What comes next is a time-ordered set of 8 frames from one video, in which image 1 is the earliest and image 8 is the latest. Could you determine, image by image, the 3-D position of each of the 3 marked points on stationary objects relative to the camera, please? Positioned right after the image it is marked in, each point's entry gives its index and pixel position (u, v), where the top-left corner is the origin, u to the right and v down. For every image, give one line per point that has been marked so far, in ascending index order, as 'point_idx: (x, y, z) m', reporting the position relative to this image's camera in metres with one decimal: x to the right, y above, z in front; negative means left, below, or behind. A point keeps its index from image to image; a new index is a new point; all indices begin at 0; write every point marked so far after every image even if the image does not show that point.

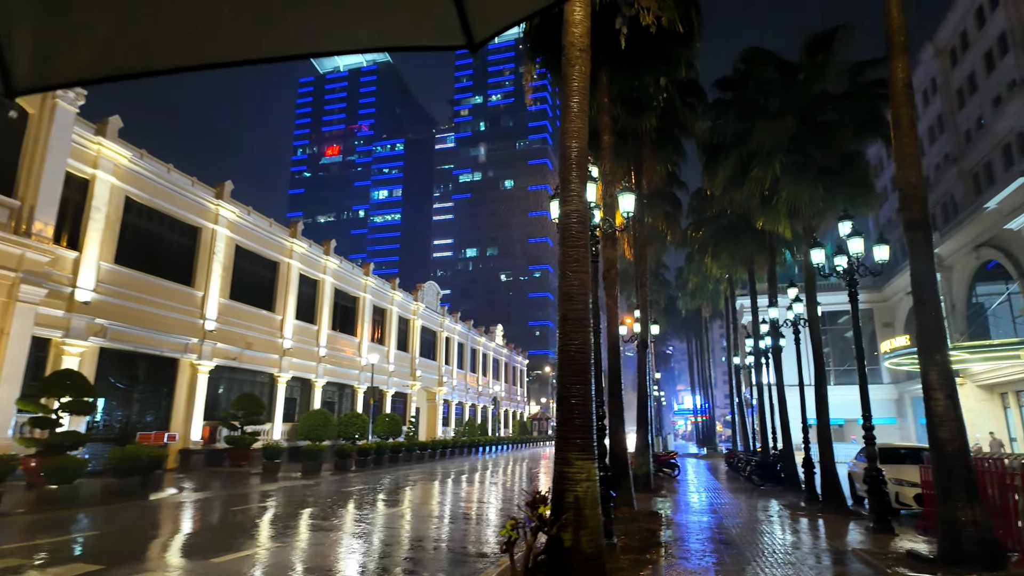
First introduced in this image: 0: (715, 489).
0: (+5.4, -5.3, +15.8) m
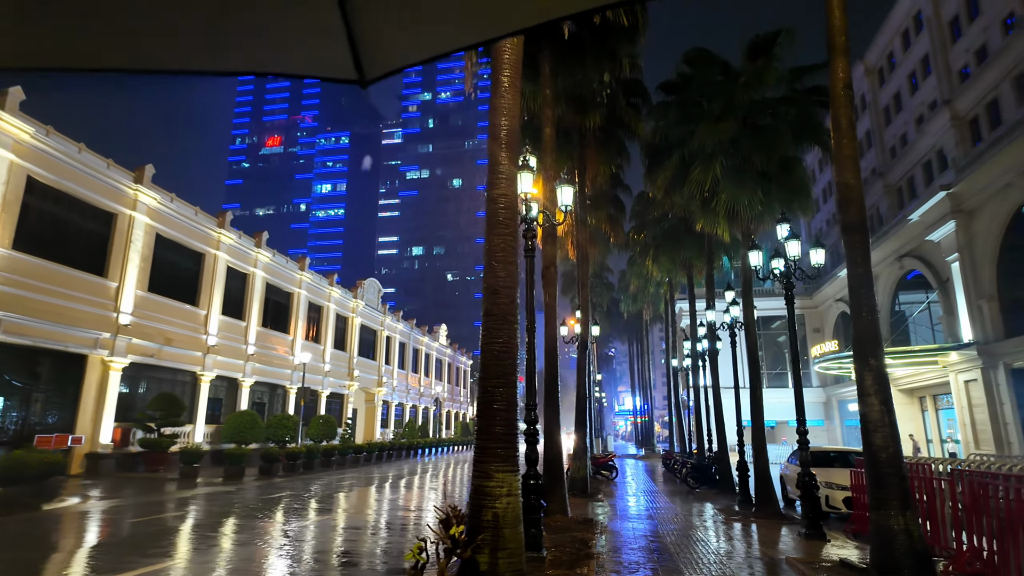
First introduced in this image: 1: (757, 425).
0: (+3.7, -5.4, +15.7) m
1: (+4.9, -2.7, +11.8) m
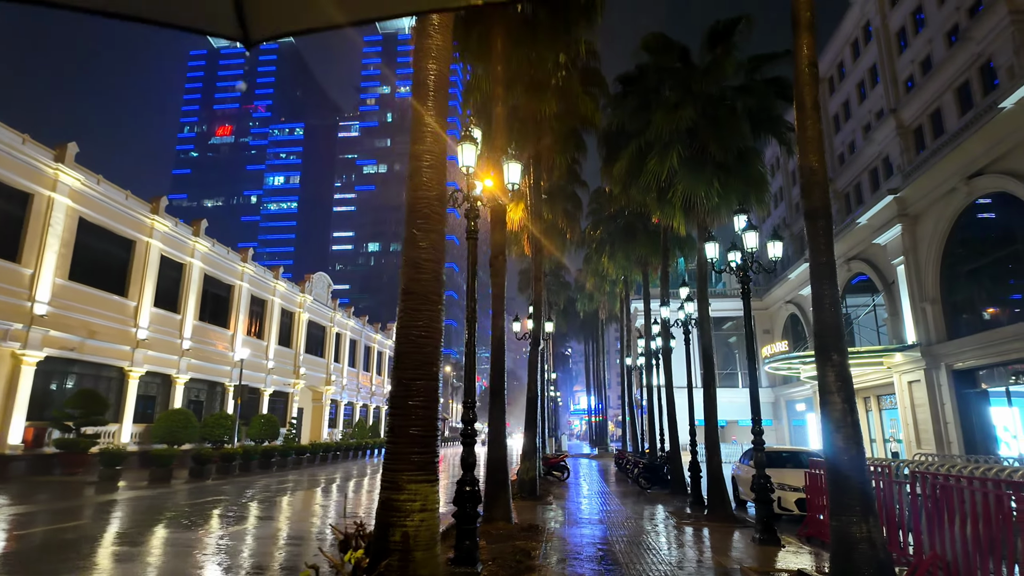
0: (+2.3, -5.3, +15.3) m
1: (+3.8, -2.6, +11.5) m
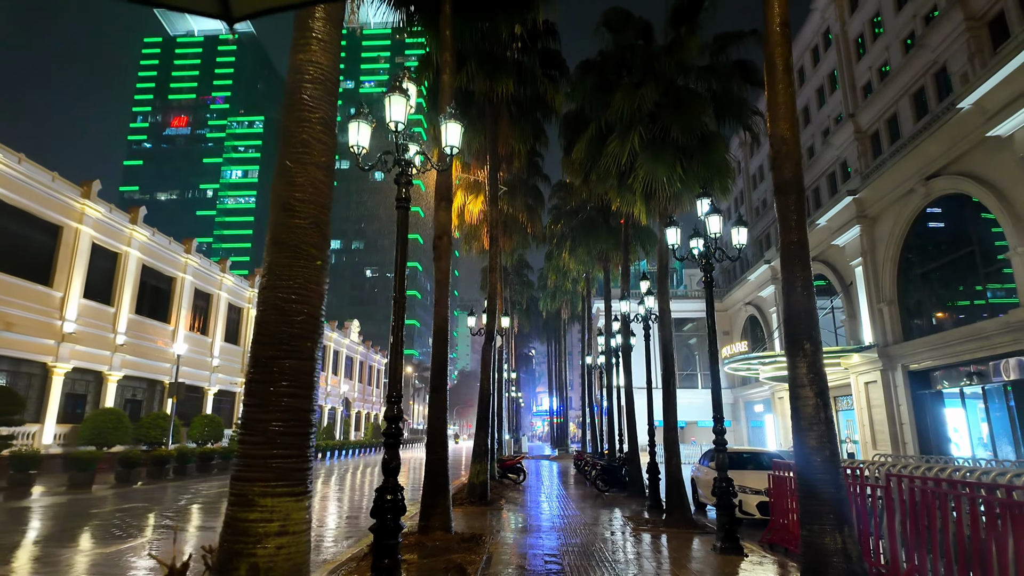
0: (+1.1, -5.1, +14.6) m
1: (+2.9, -2.5, +10.9) m
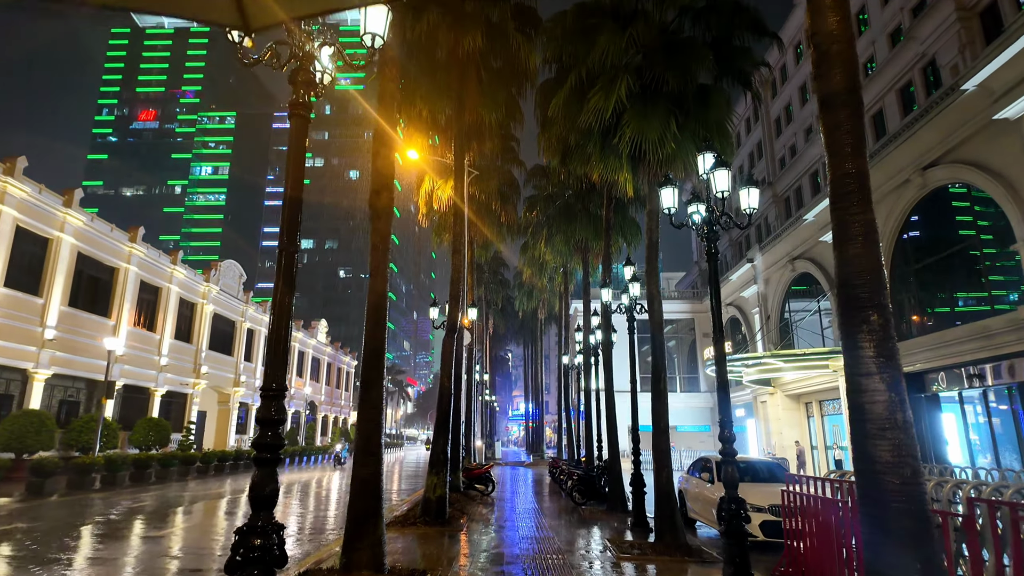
0: (+0.4, -4.9, +13.0) m
1: (+2.3, -2.2, +9.4) m
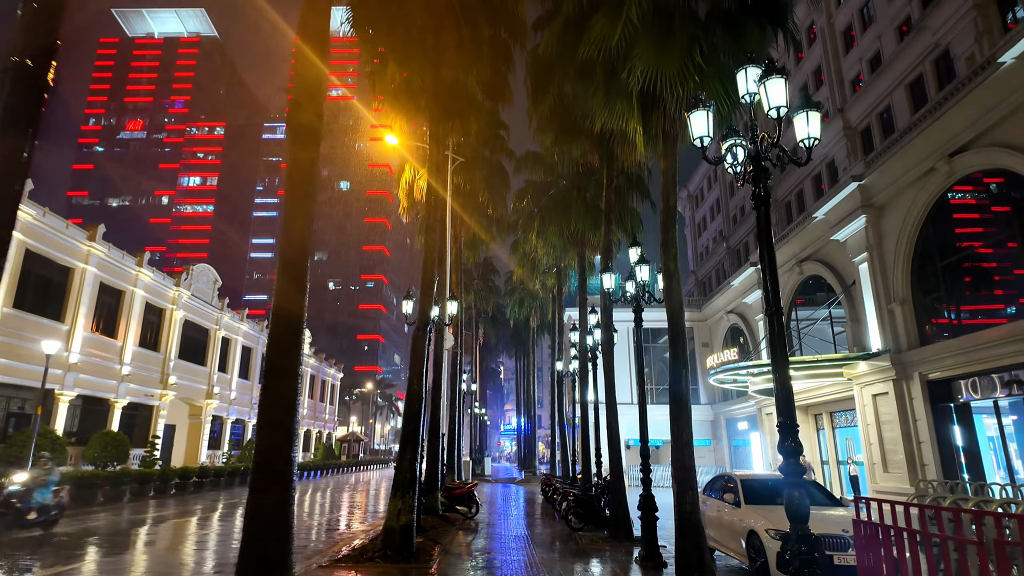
0: (+0.1, -4.7, +11.2) m
1: (+2.1, -1.9, +7.6) m
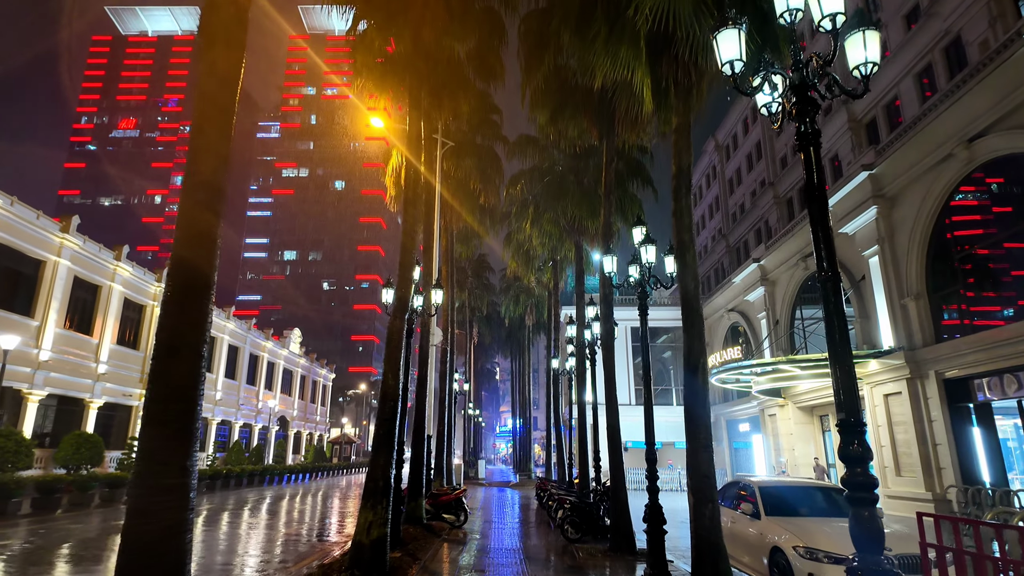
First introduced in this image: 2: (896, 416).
0: (-0.1, -4.4, +10.1) m
1: (+1.9, -1.7, +6.6) m
2: (+12.0, -4.0, +18.6) m
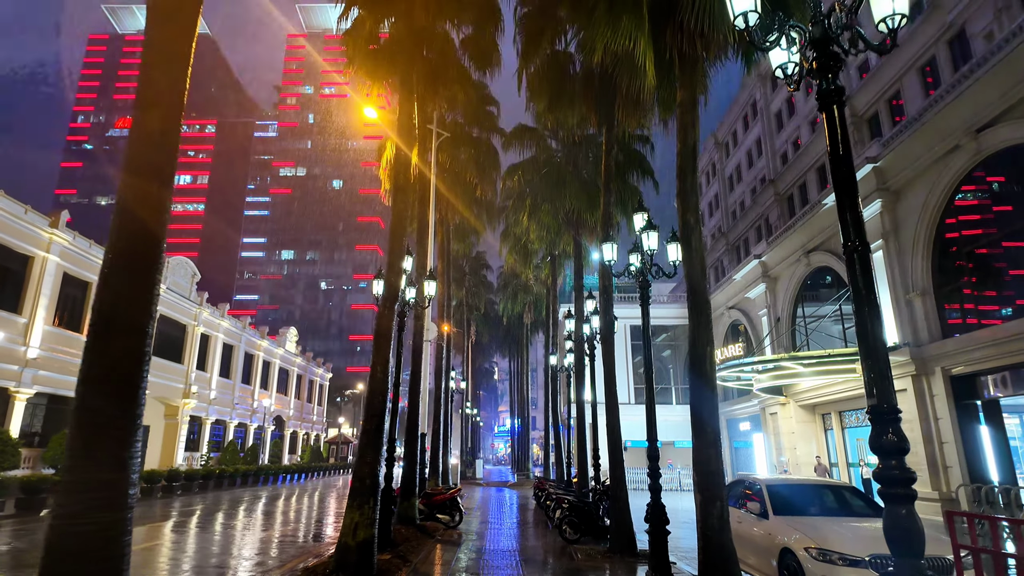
0: (-0.1, -4.3, +9.8) m
1: (+1.9, -1.5, +6.3) m
2: (+11.9, -3.8, +18.2) m
